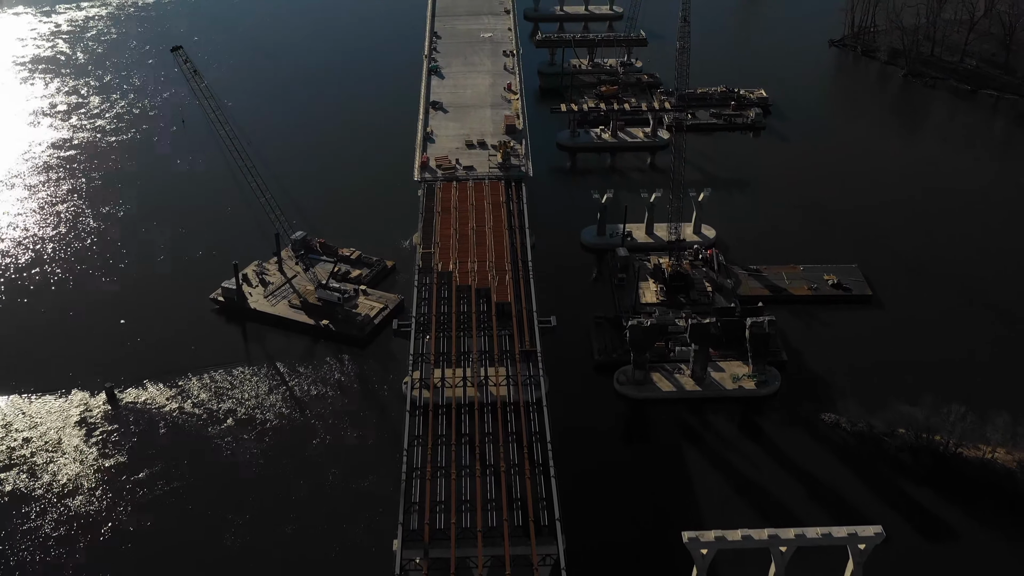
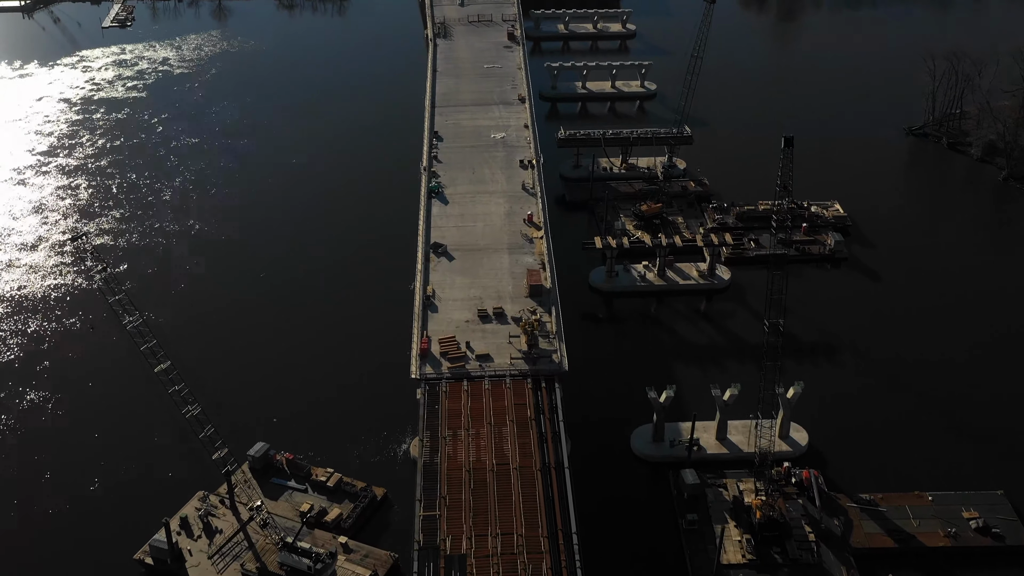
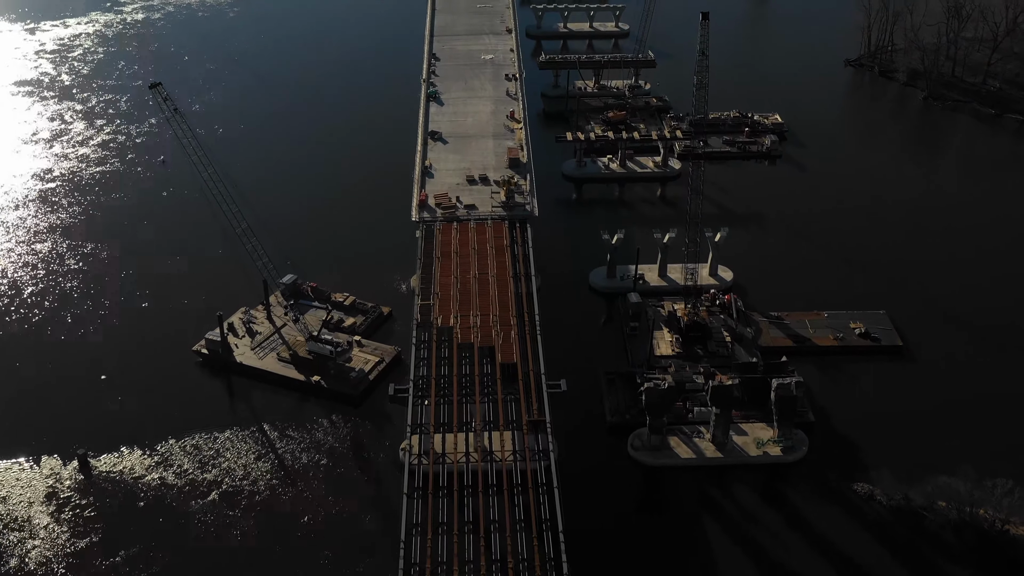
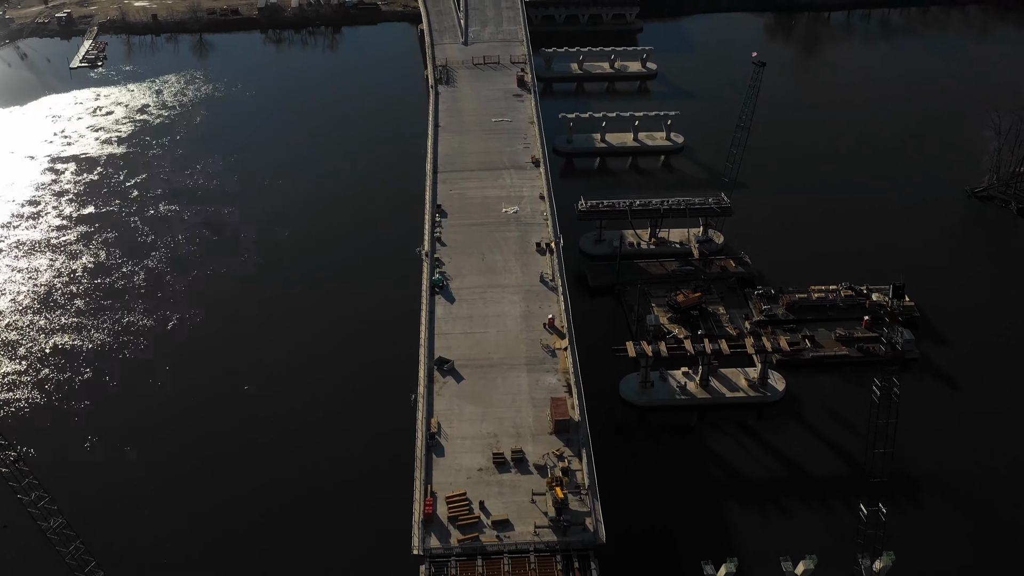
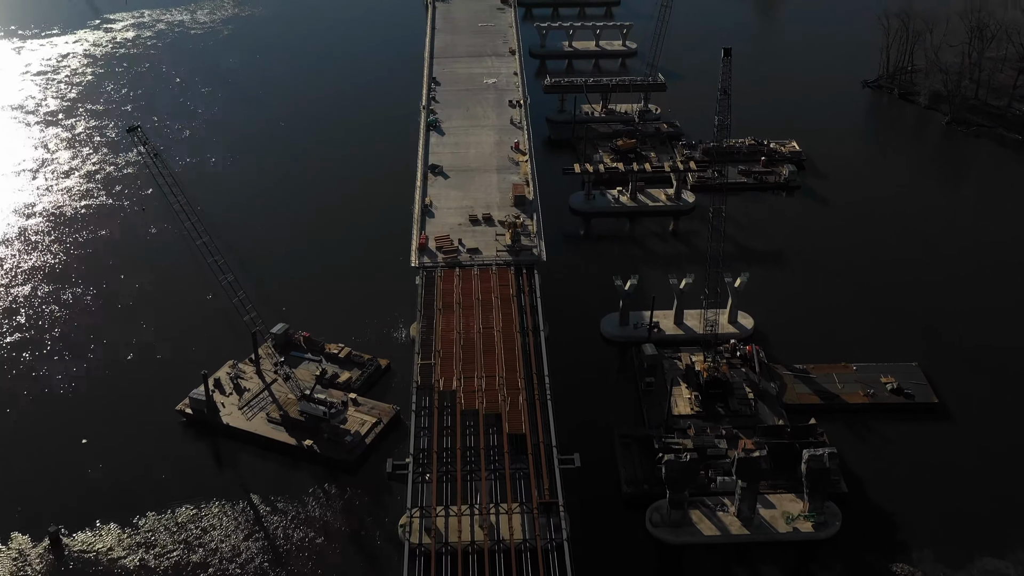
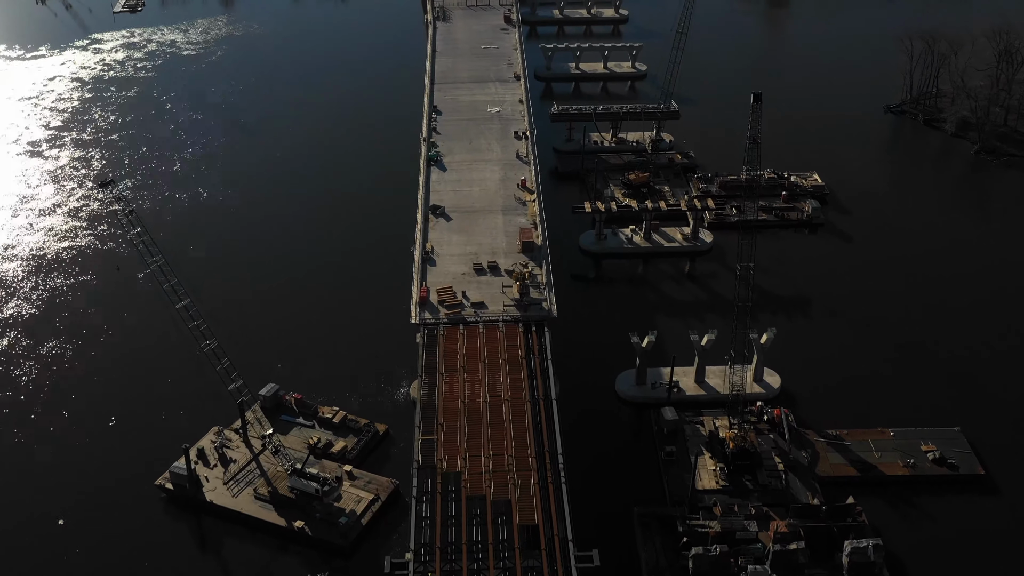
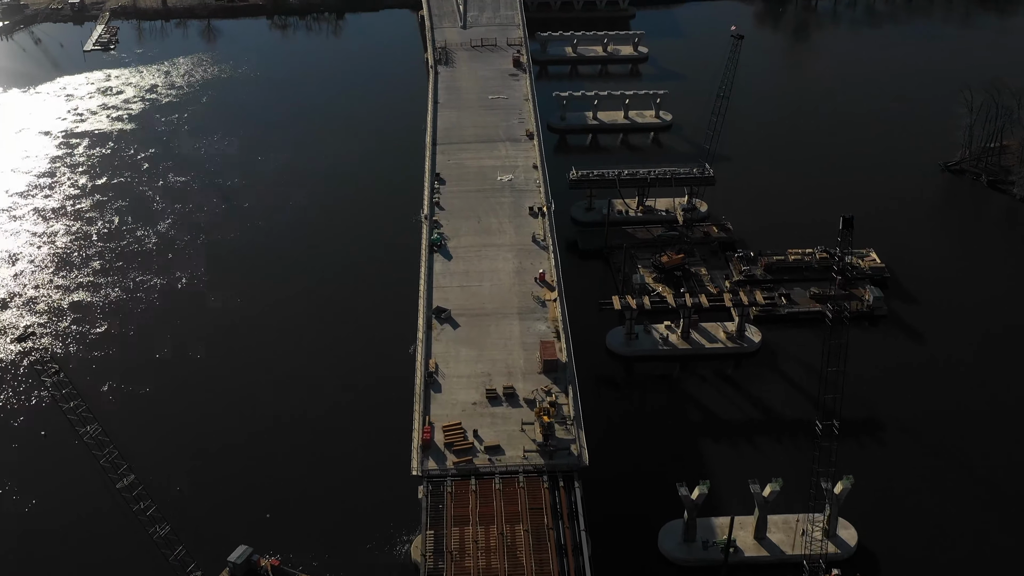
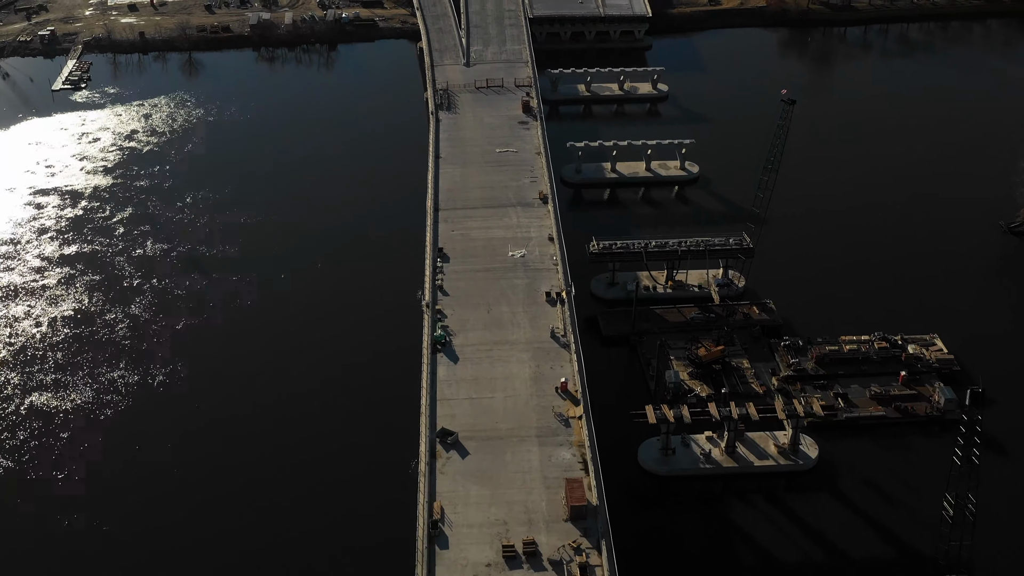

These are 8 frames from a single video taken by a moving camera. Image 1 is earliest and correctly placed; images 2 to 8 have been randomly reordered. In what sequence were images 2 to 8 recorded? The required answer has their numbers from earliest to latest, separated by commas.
3, 5, 6, 2, 7, 4, 8
